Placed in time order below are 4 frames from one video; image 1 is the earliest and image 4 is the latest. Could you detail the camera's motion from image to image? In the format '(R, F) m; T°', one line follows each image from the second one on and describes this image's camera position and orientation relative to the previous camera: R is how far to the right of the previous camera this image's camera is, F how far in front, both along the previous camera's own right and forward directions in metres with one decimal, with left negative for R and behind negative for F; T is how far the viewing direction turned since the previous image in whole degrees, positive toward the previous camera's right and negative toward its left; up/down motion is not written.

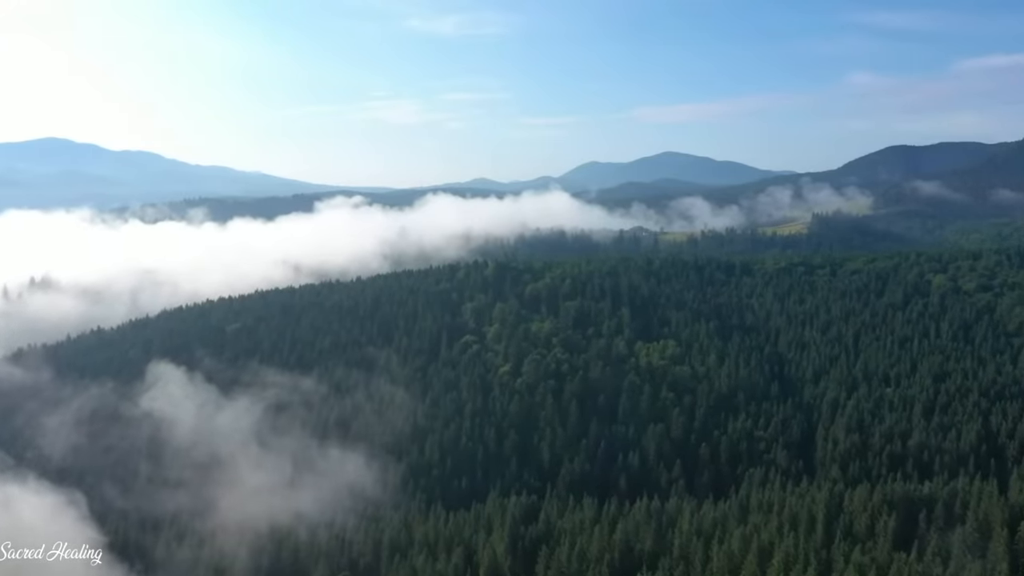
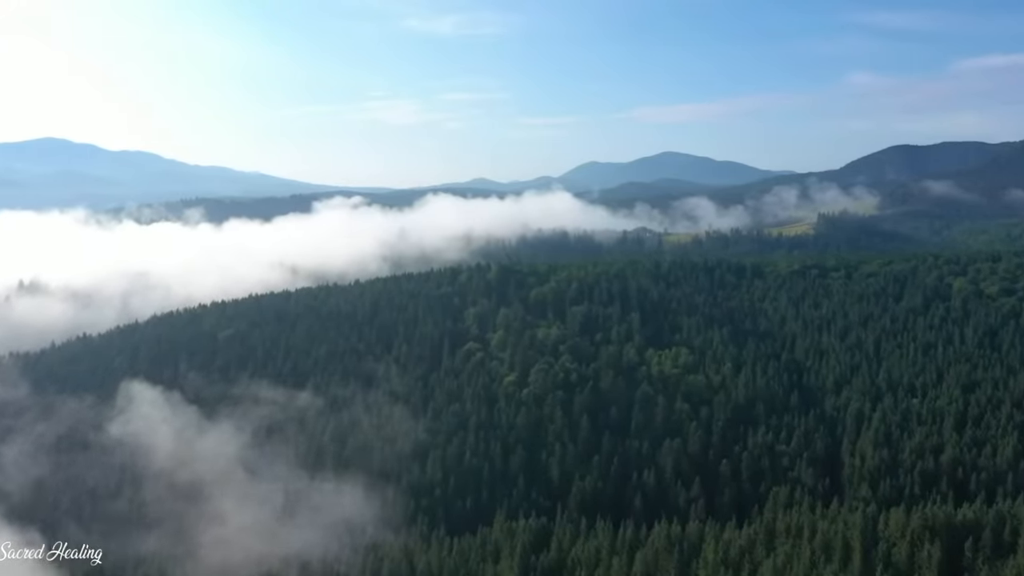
(-0.2, +1.3) m; 0°
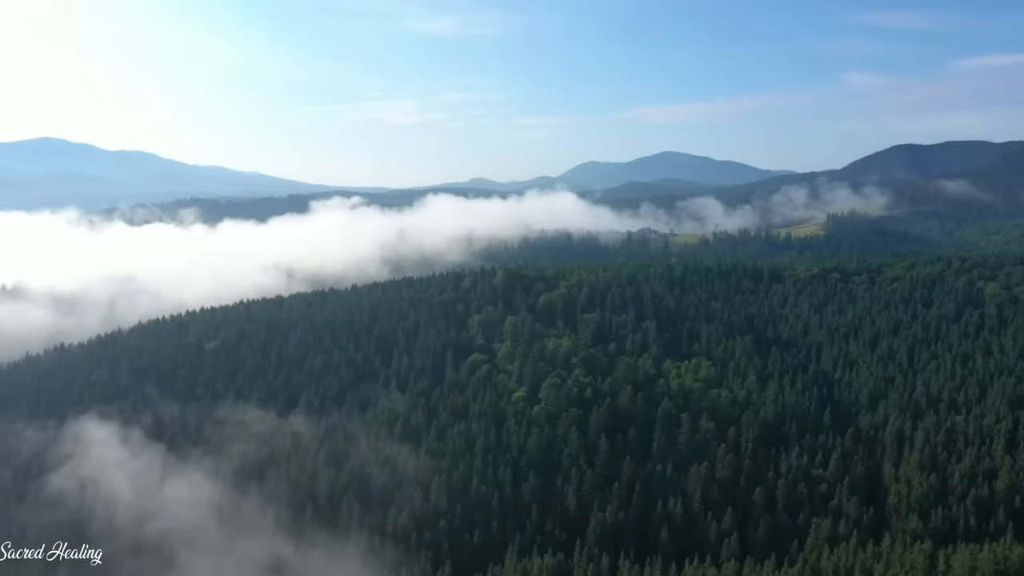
(-0.3, +1.8) m; 0°
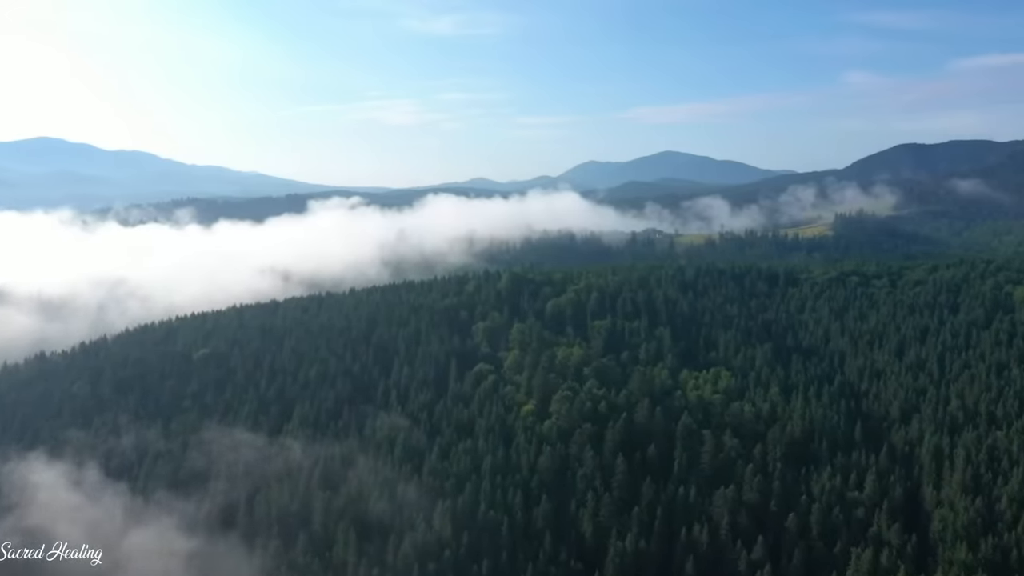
(-0.2, +1.4) m; 0°
